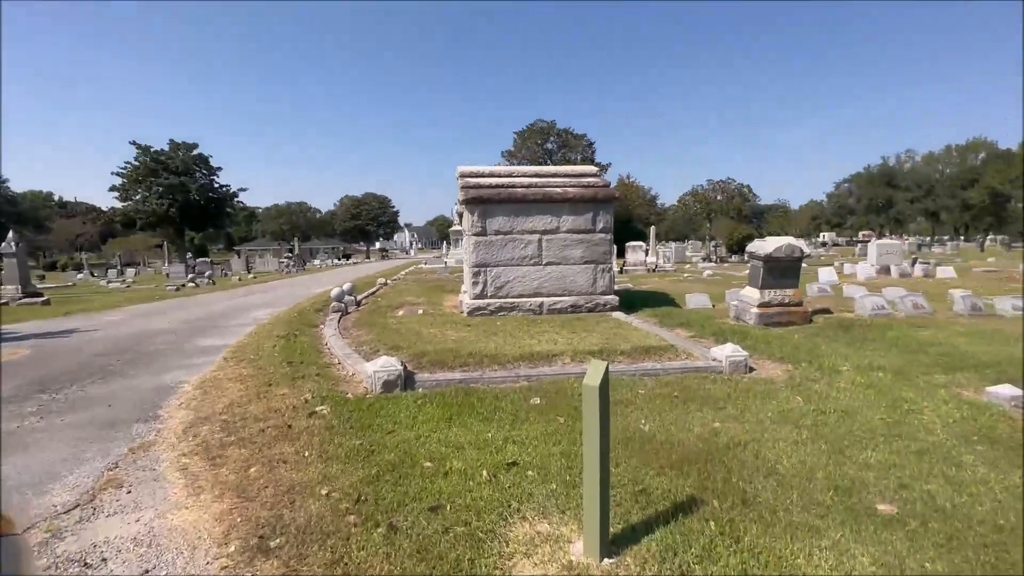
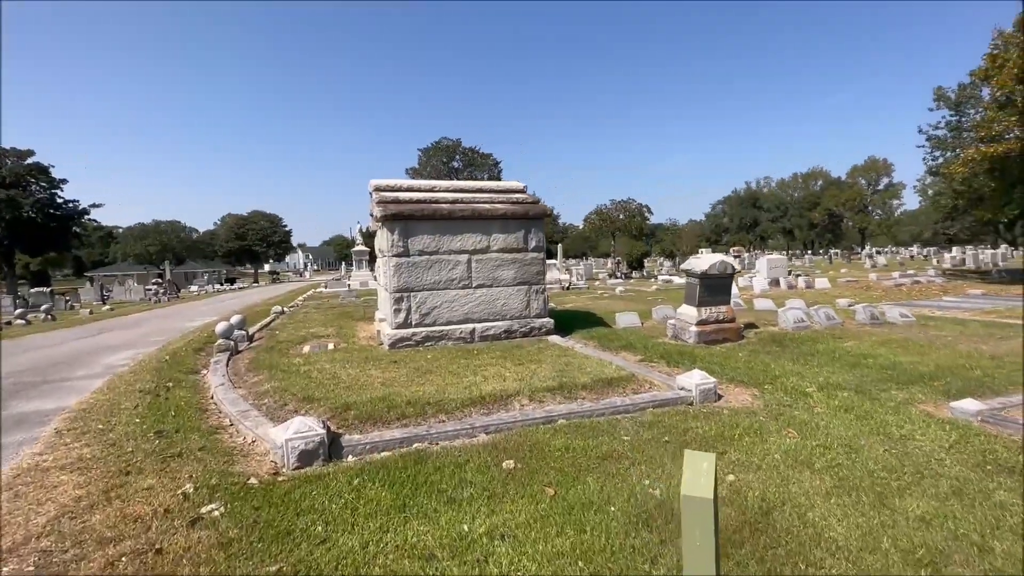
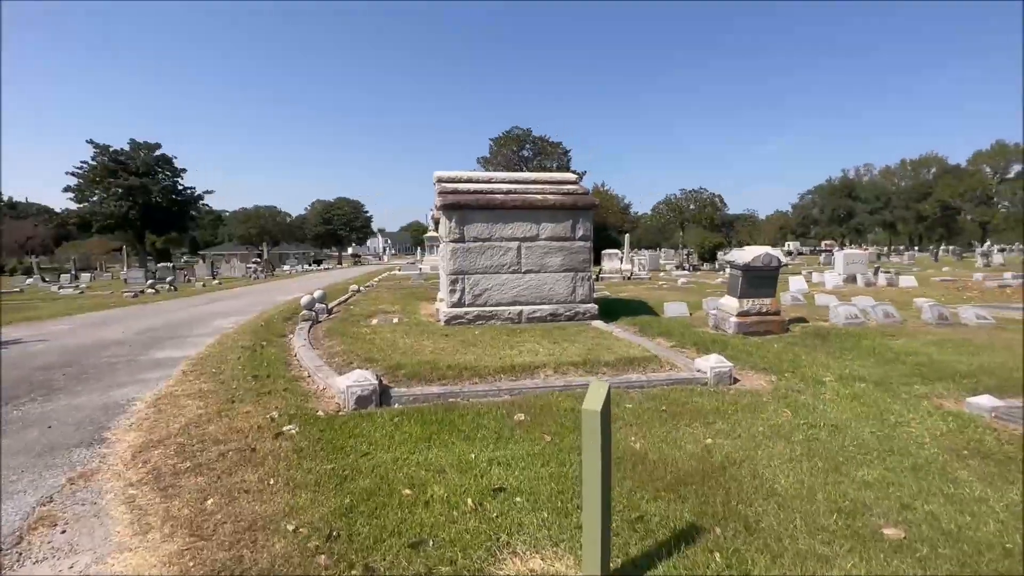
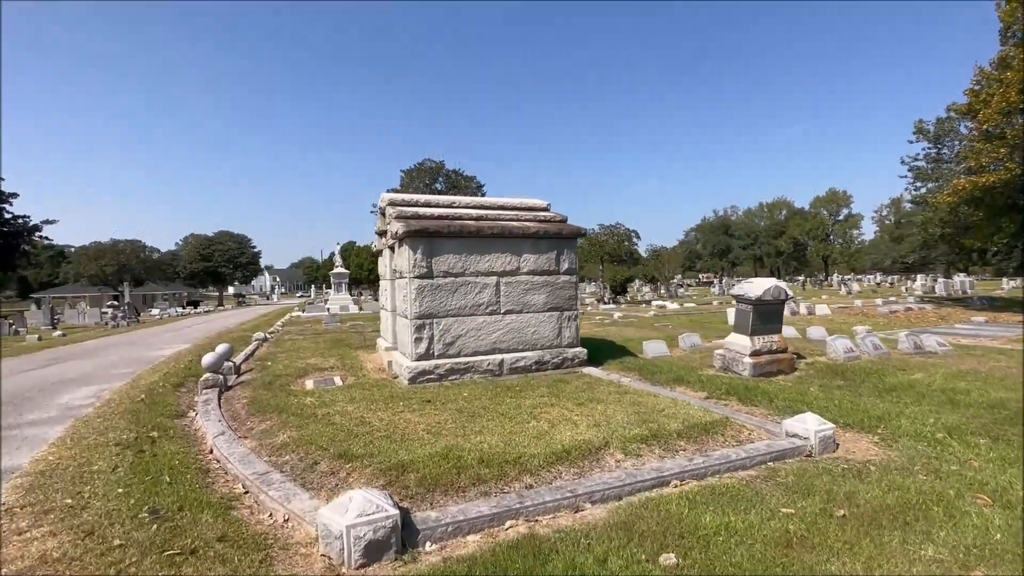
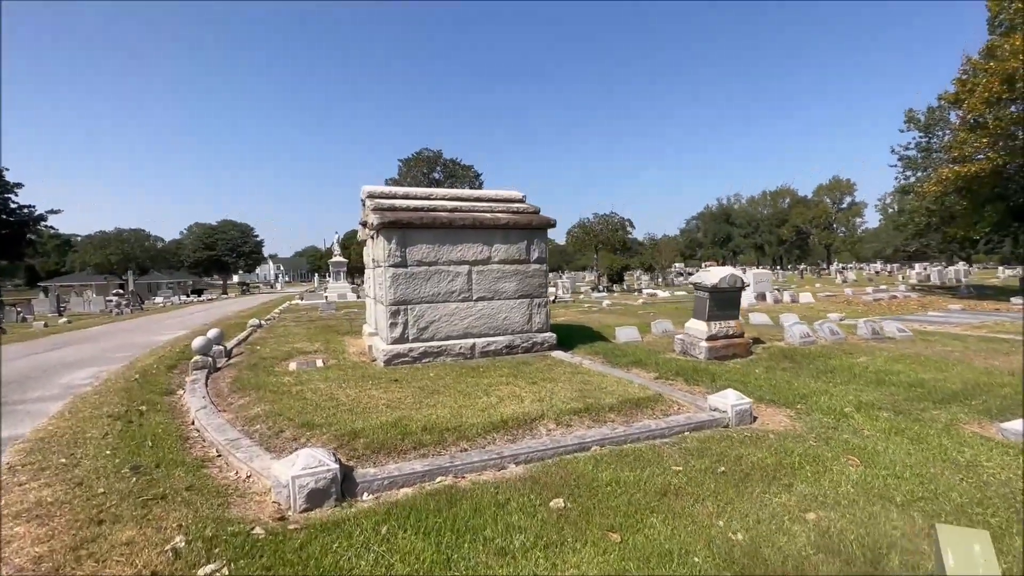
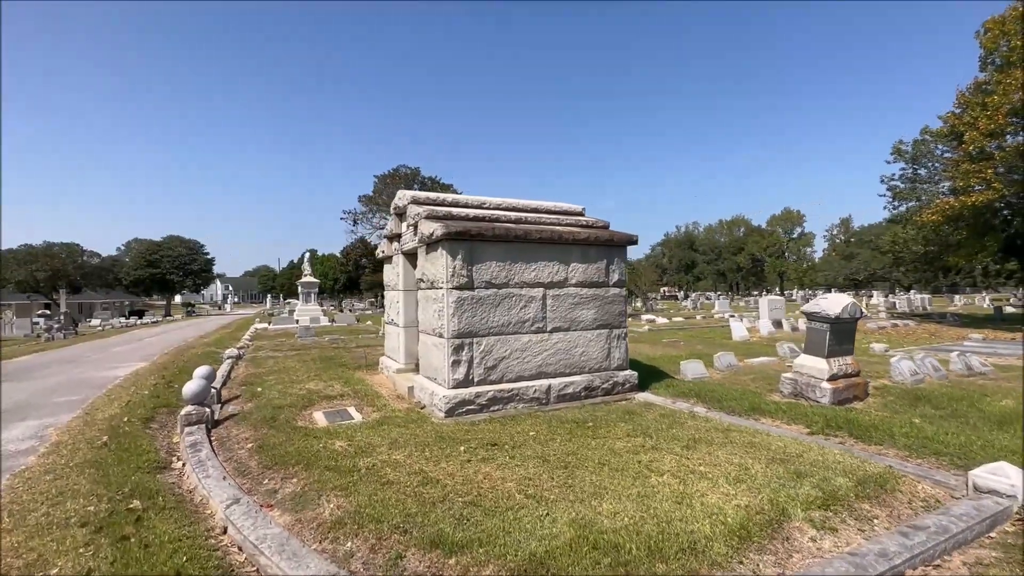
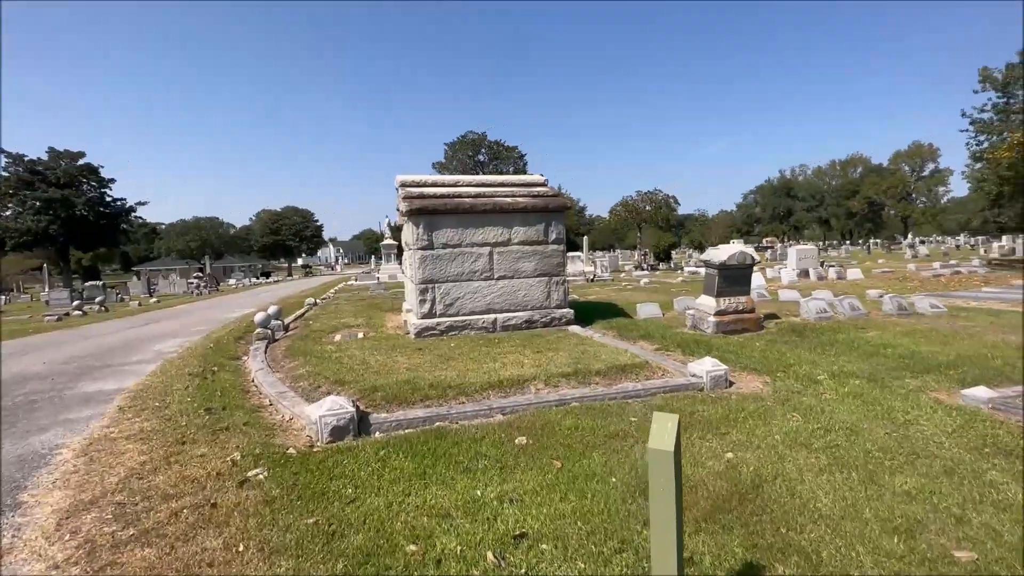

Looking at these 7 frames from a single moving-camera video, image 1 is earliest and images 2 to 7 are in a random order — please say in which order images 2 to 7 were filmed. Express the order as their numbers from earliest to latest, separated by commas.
3, 7, 2, 5, 4, 6
